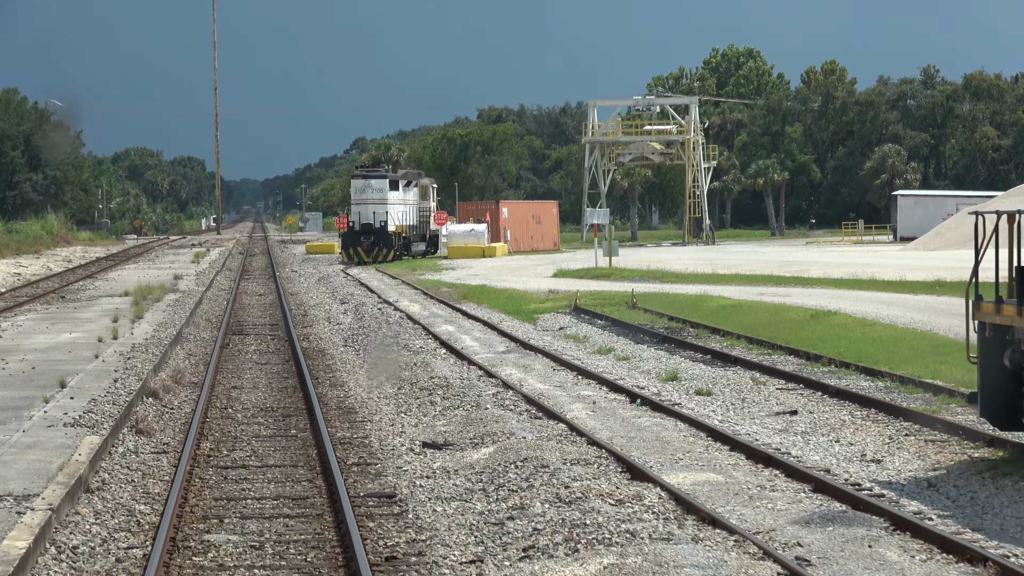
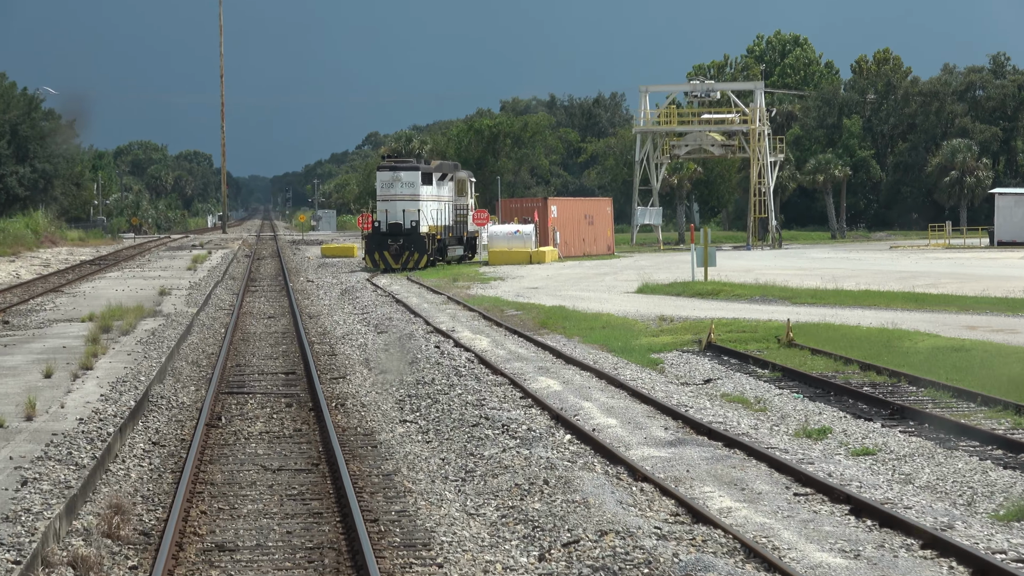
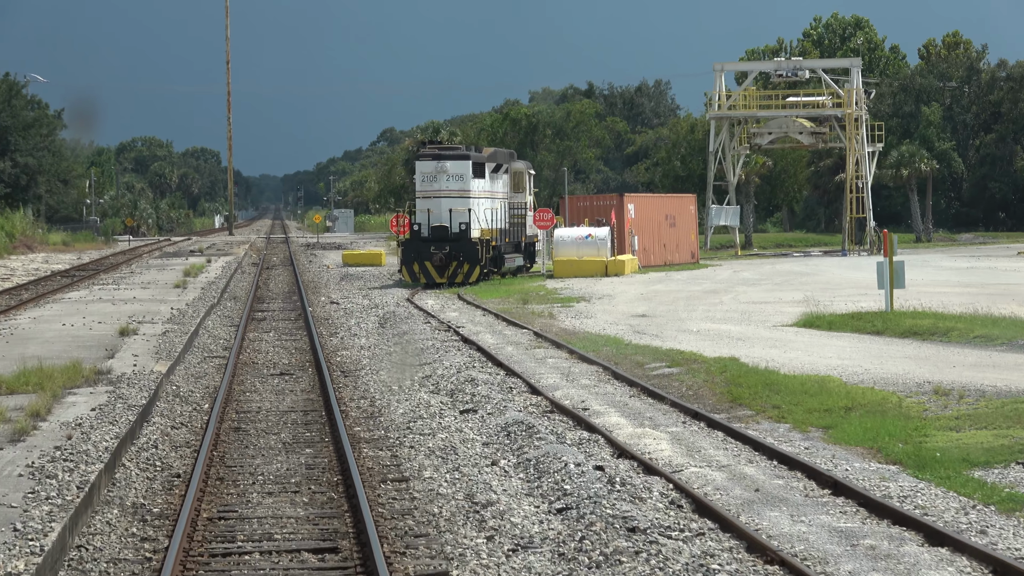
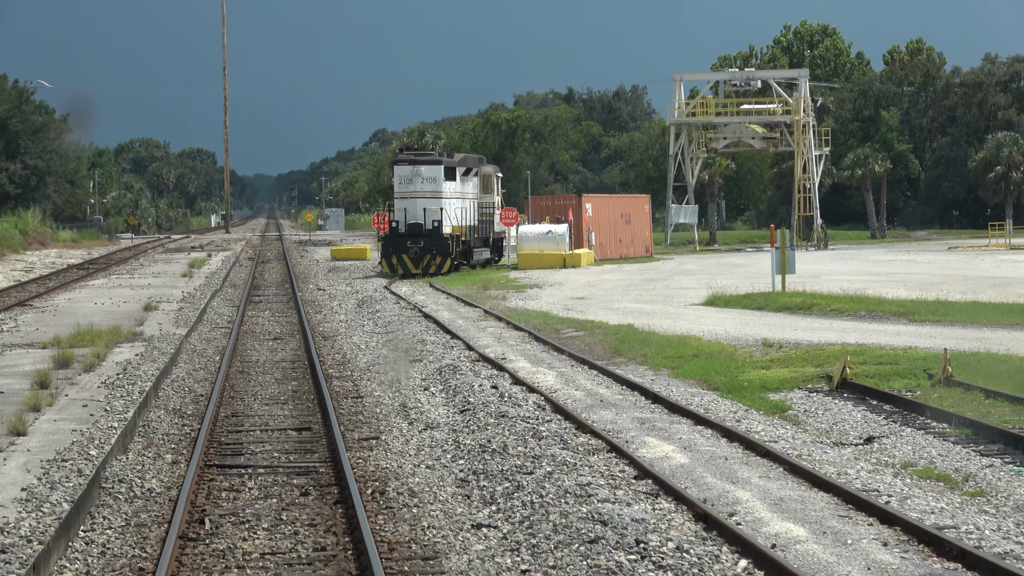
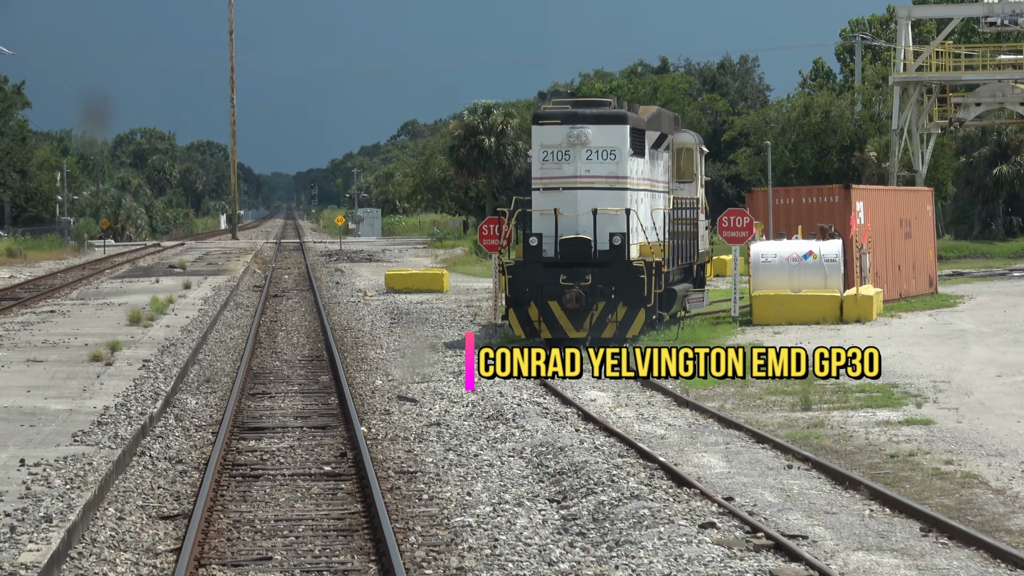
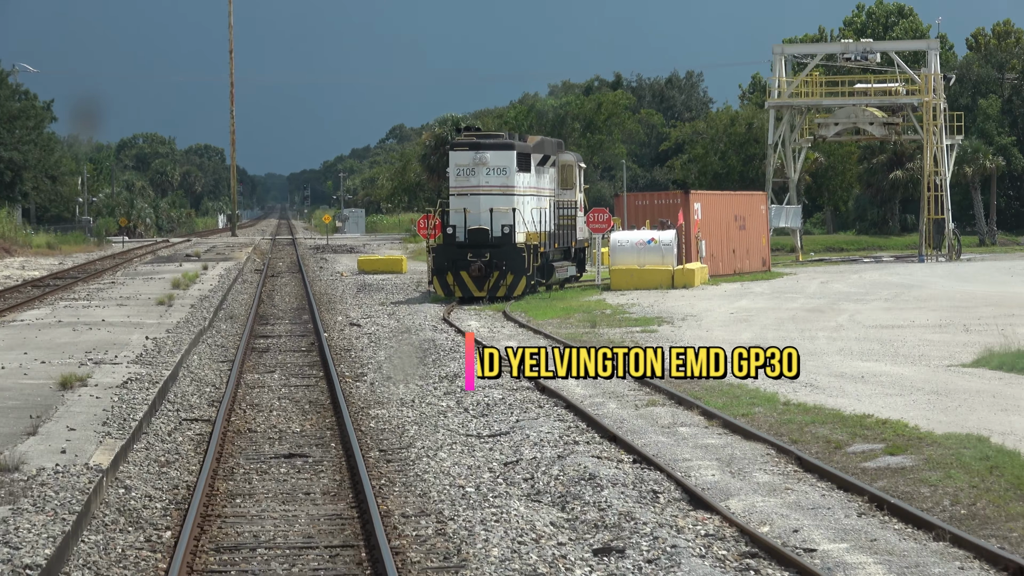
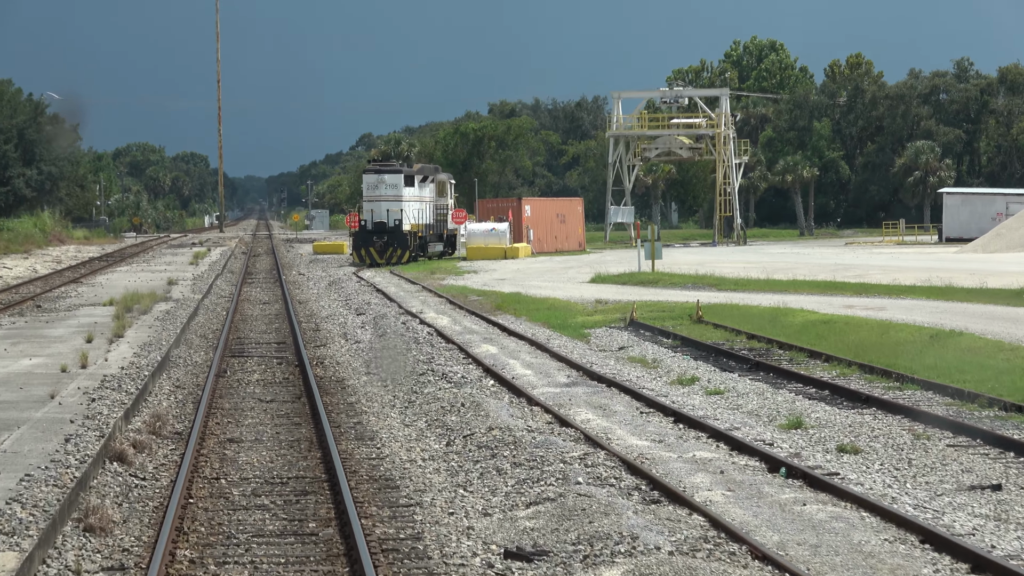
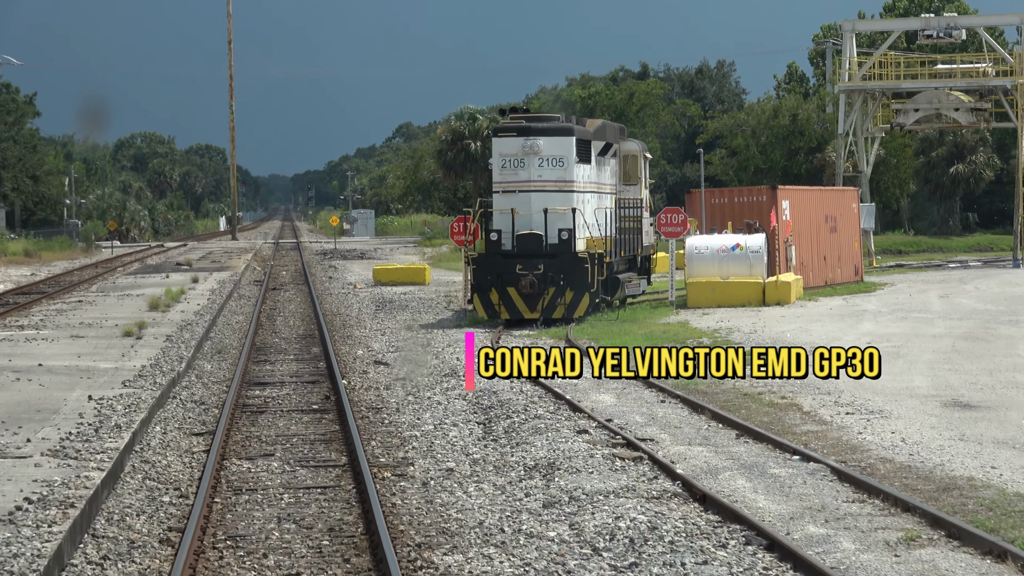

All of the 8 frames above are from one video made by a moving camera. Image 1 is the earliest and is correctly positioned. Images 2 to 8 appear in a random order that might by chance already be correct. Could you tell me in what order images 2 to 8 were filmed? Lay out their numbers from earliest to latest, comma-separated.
7, 2, 4, 3, 6, 8, 5
